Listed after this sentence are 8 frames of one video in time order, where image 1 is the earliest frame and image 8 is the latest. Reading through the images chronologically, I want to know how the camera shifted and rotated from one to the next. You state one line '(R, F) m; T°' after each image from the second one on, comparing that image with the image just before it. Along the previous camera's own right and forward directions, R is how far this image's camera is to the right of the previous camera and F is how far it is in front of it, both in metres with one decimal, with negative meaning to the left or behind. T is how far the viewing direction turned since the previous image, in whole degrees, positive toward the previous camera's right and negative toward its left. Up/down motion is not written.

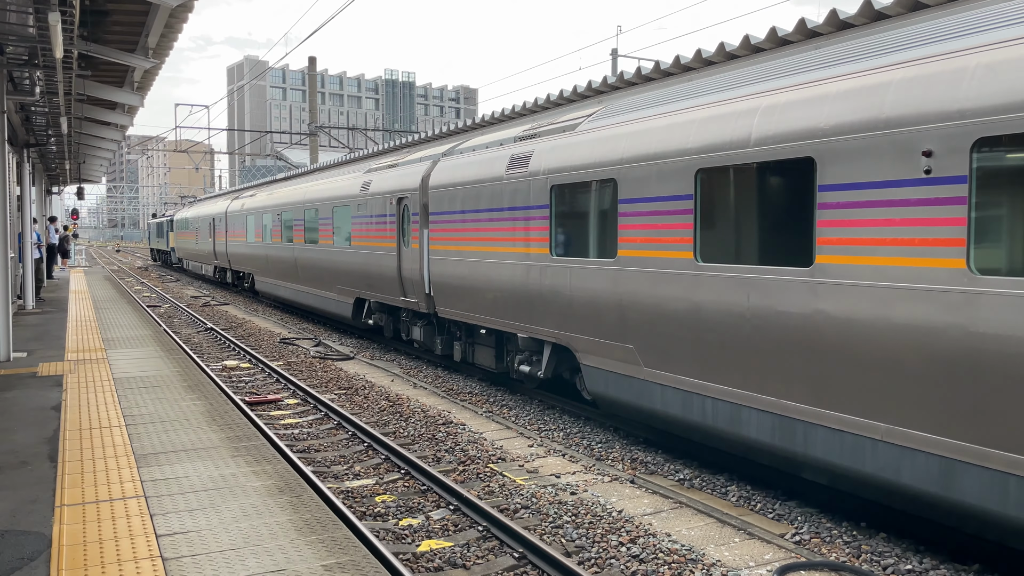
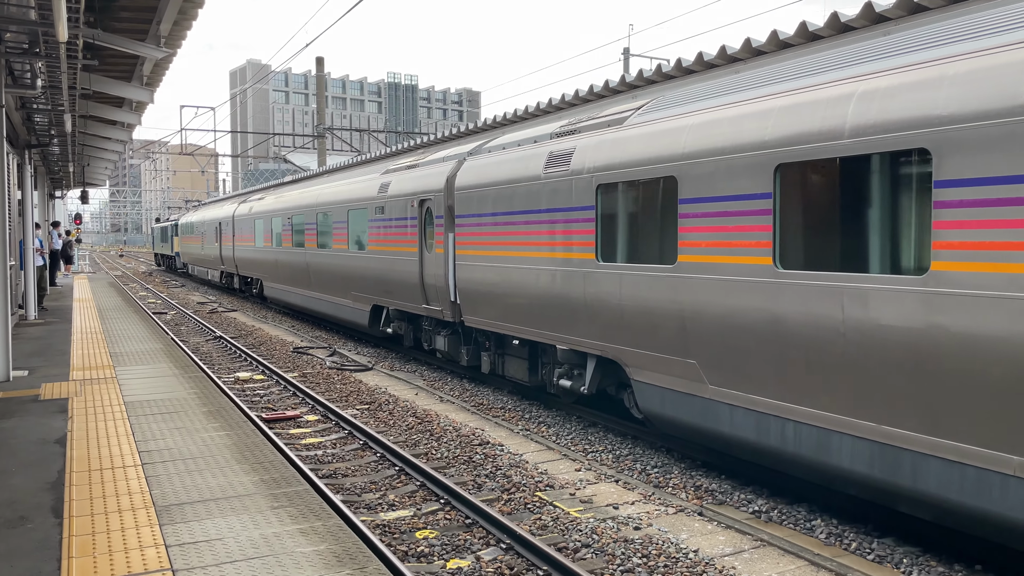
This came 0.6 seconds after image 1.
(-0.3, +0.6) m; 0°
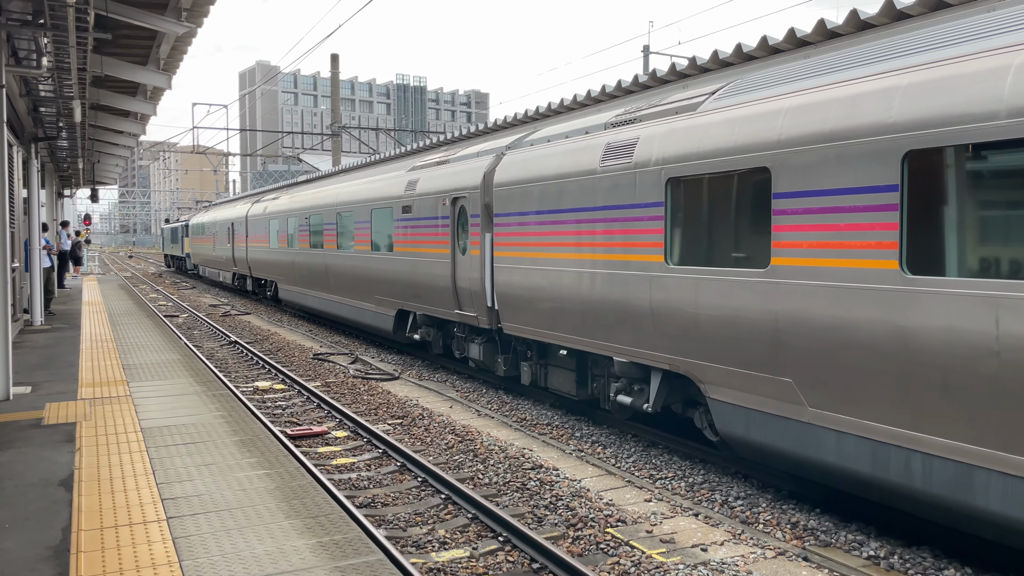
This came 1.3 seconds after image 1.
(-0.4, +0.7) m; 0°
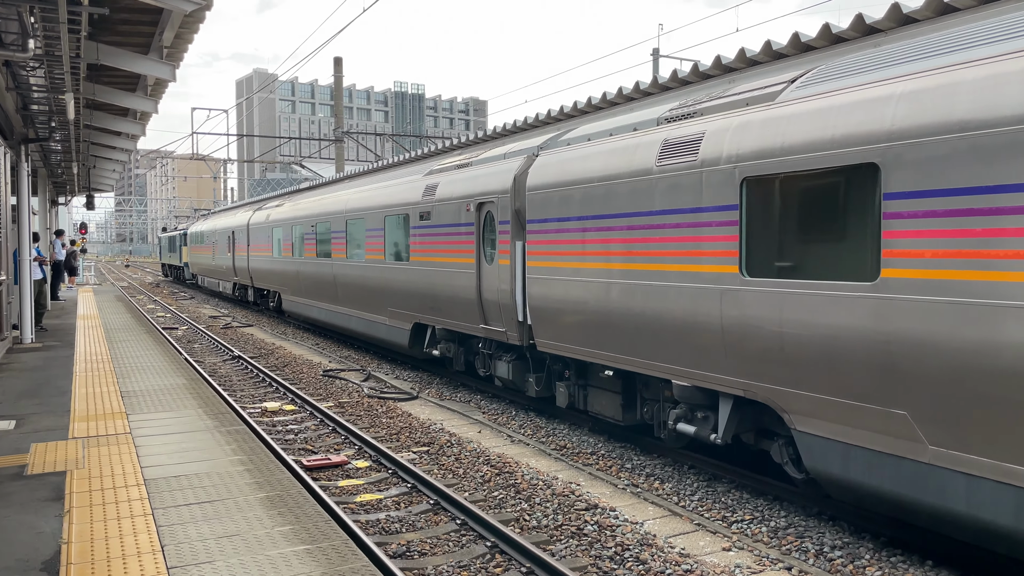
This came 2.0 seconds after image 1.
(-0.3, +0.7) m; 0°
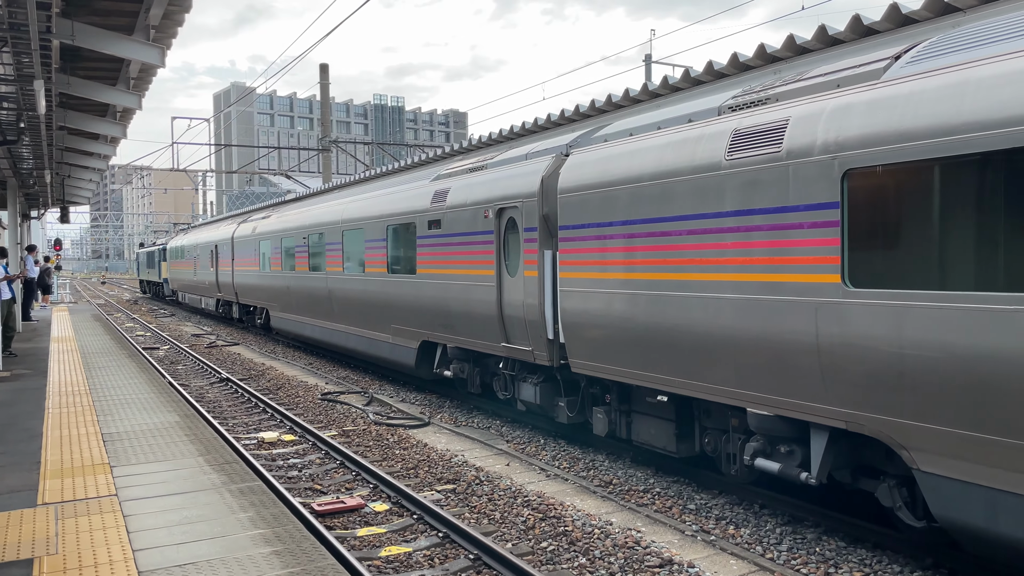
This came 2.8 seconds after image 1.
(-0.4, +0.8) m; +1°
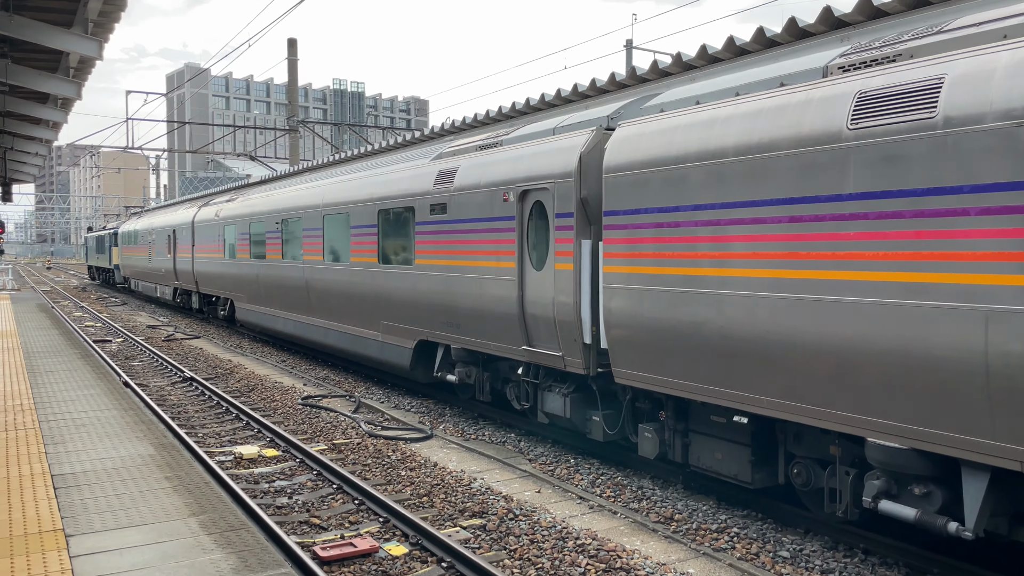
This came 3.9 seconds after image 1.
(-0.5, +1.0) m; +3°
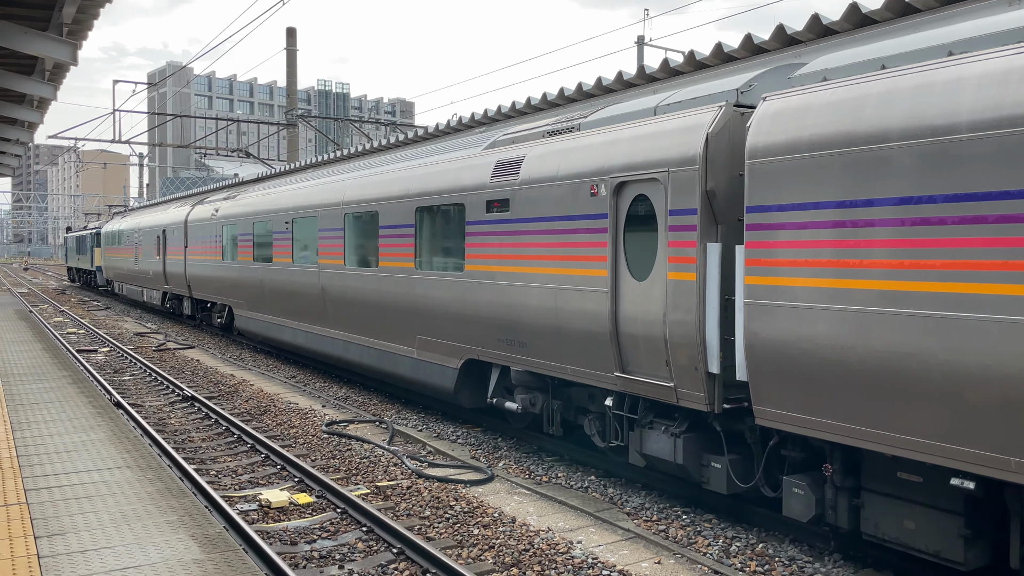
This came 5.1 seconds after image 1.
(-0.7, +1.2) m; +1°
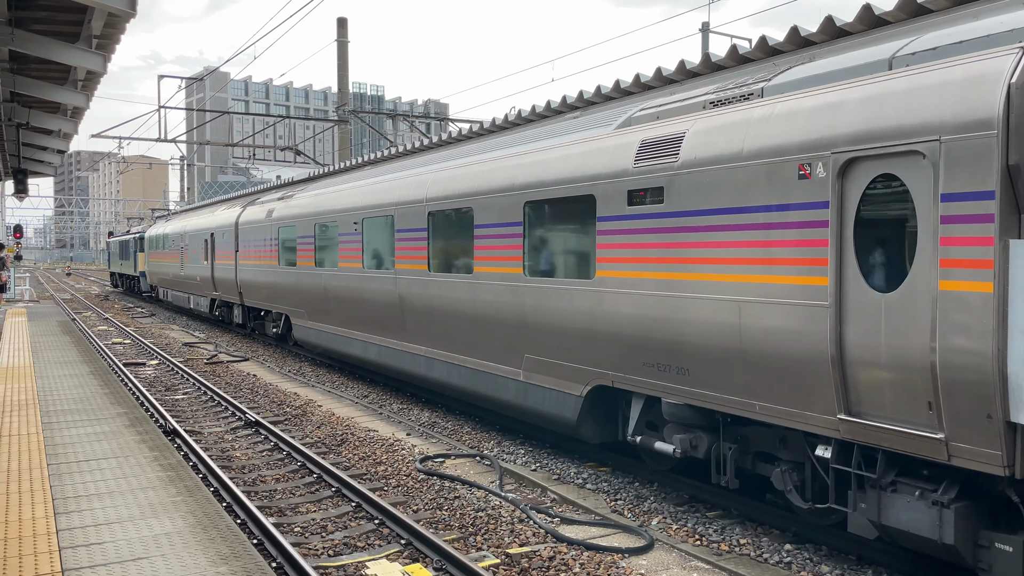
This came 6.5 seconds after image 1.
(-0.8, +1.3) m; -2°
